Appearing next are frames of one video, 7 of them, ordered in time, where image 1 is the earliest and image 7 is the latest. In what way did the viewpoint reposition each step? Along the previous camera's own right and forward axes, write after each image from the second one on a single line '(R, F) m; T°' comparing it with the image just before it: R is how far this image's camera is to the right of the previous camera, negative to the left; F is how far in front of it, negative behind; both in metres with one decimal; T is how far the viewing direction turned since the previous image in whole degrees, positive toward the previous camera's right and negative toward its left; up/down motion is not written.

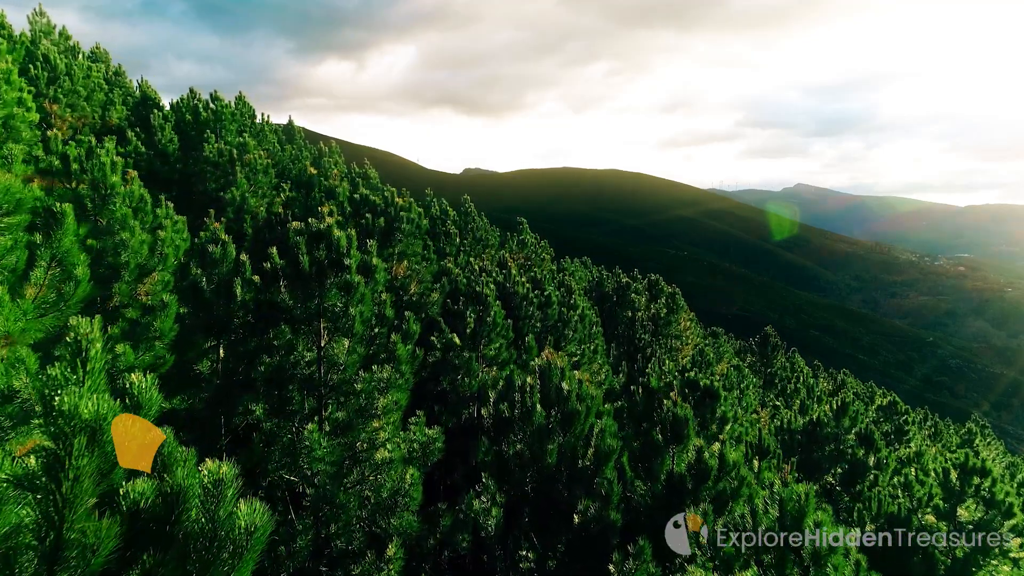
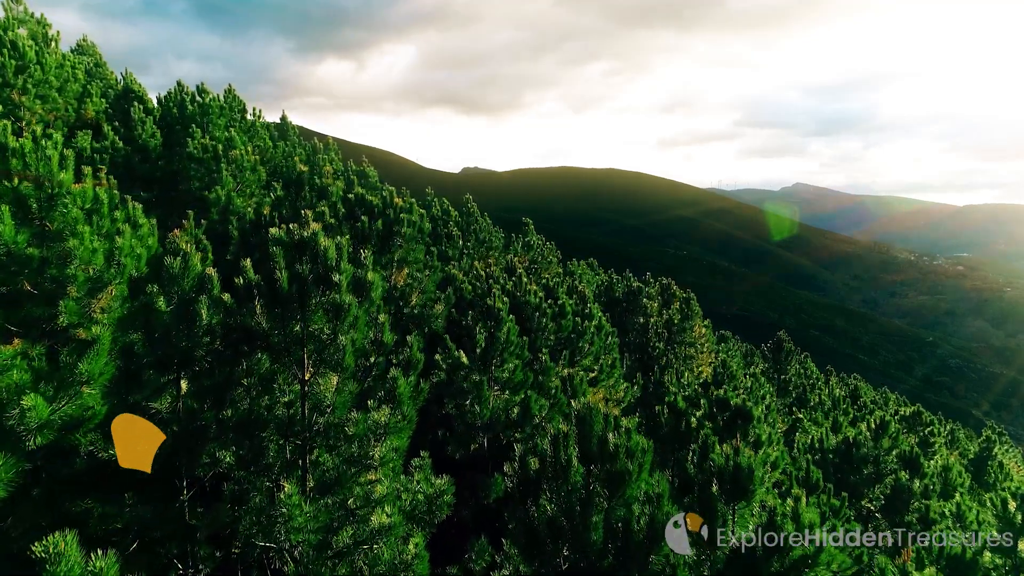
(-0.3, +2.1) m; 0°
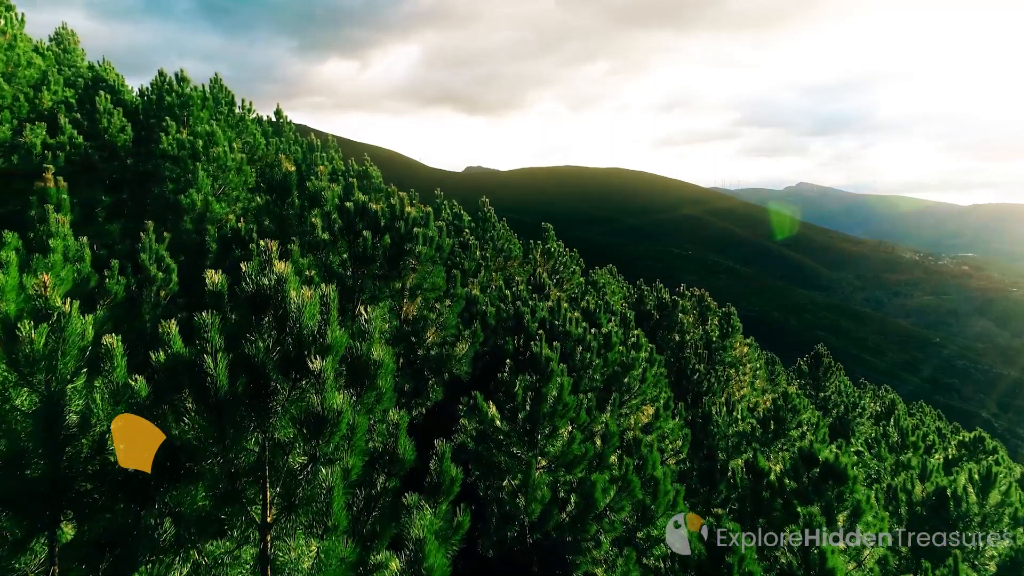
(-0.8, +3.8) m; 0°
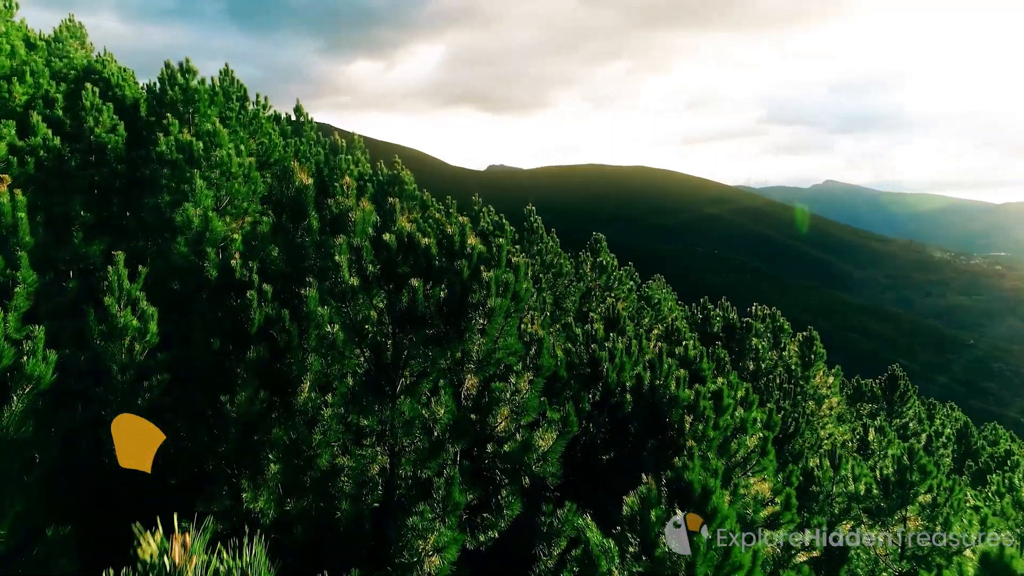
(-1.1, +4.0) m; -2°
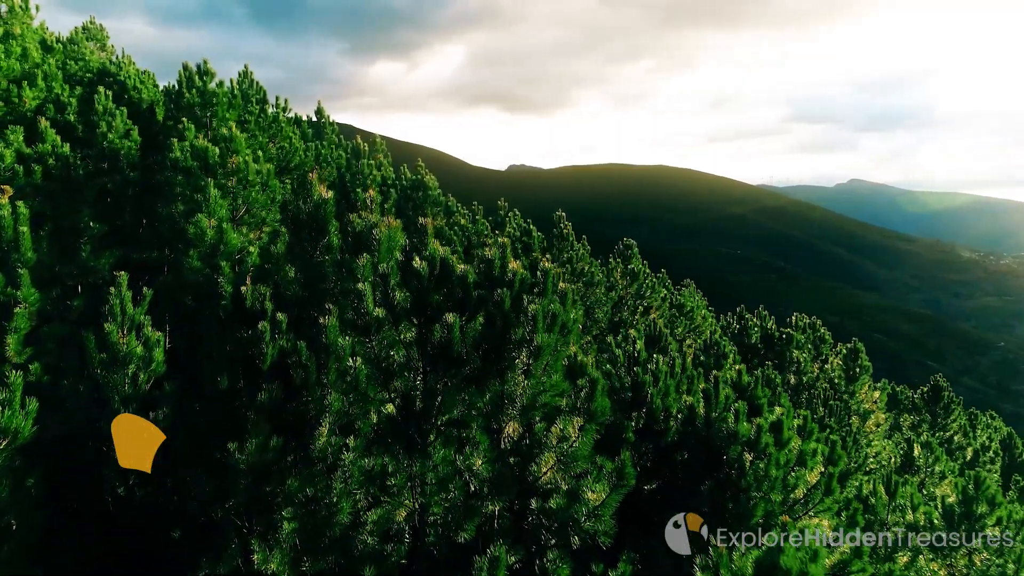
(-0.3, +1.2) m; -2°
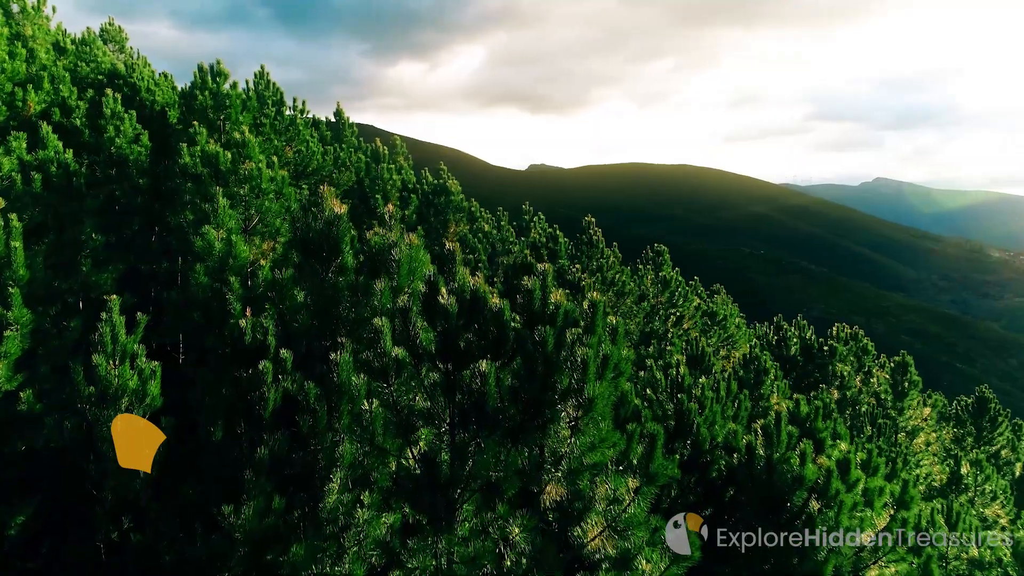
(-0.2, +1.2) m; -2°
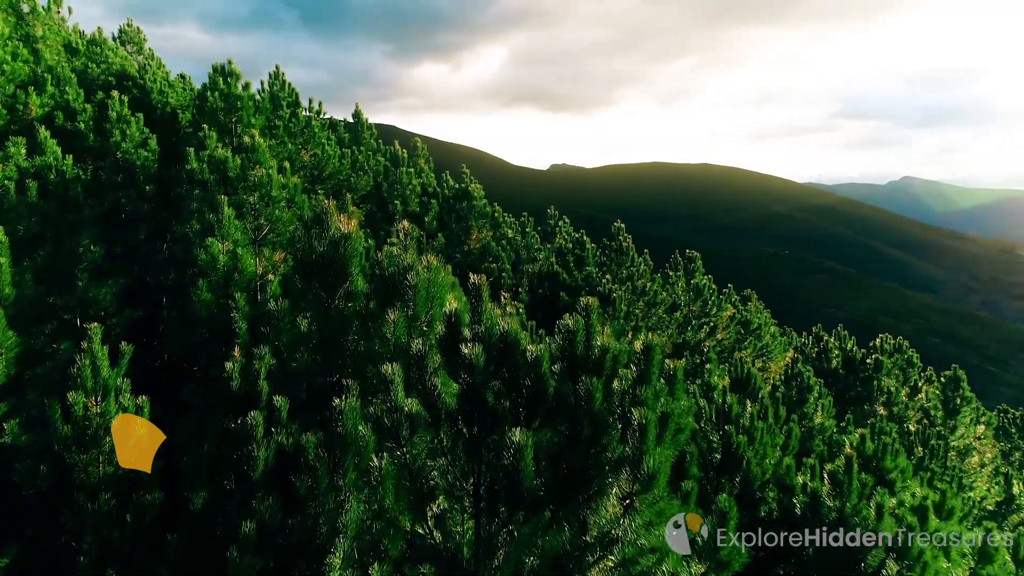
(-0.1, +1.2) m; -2°
